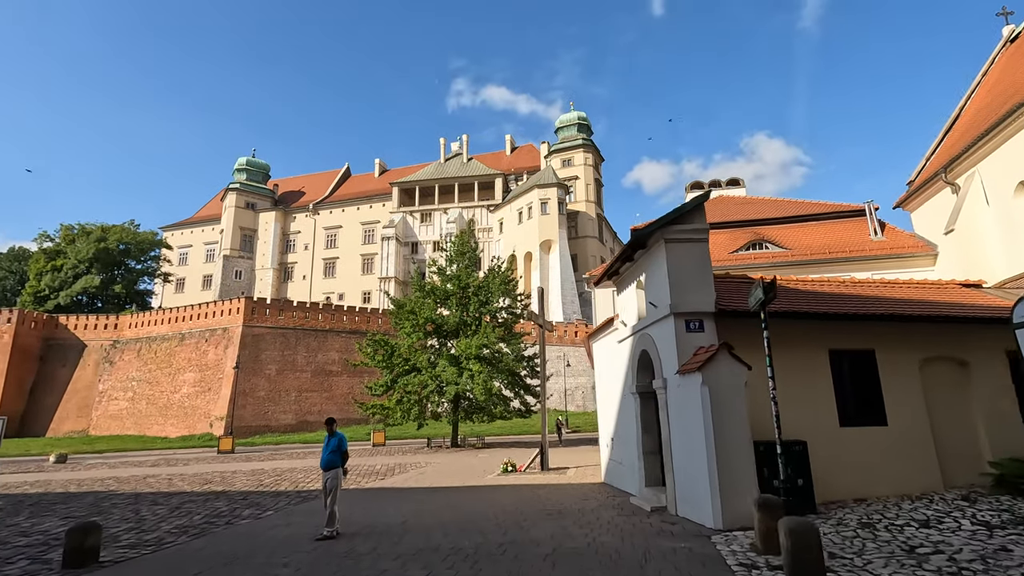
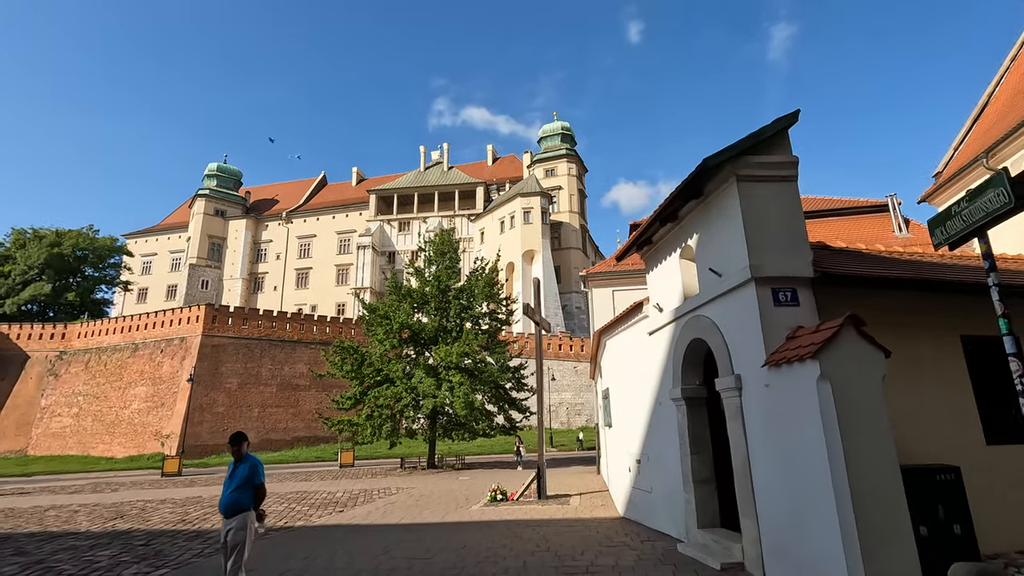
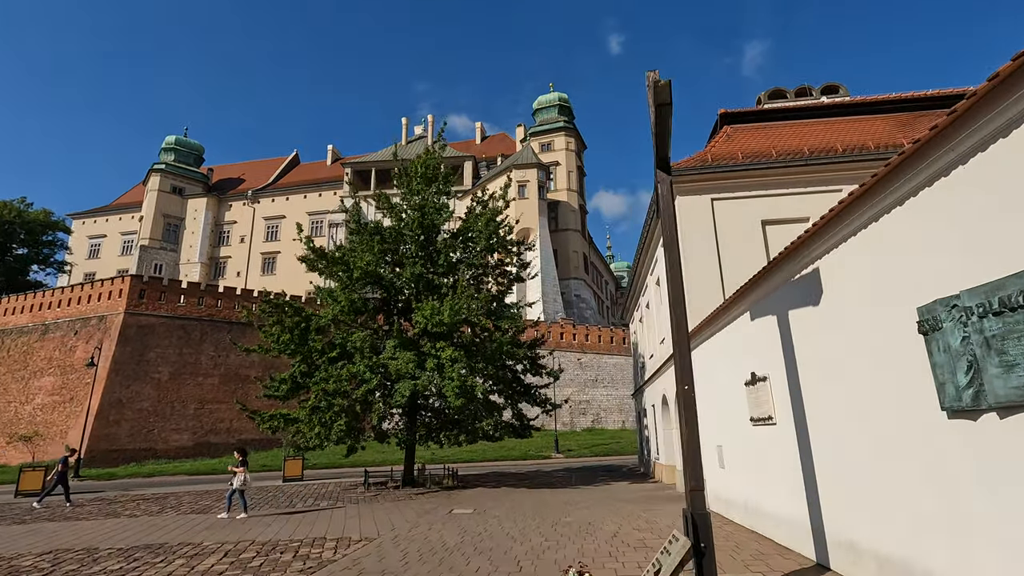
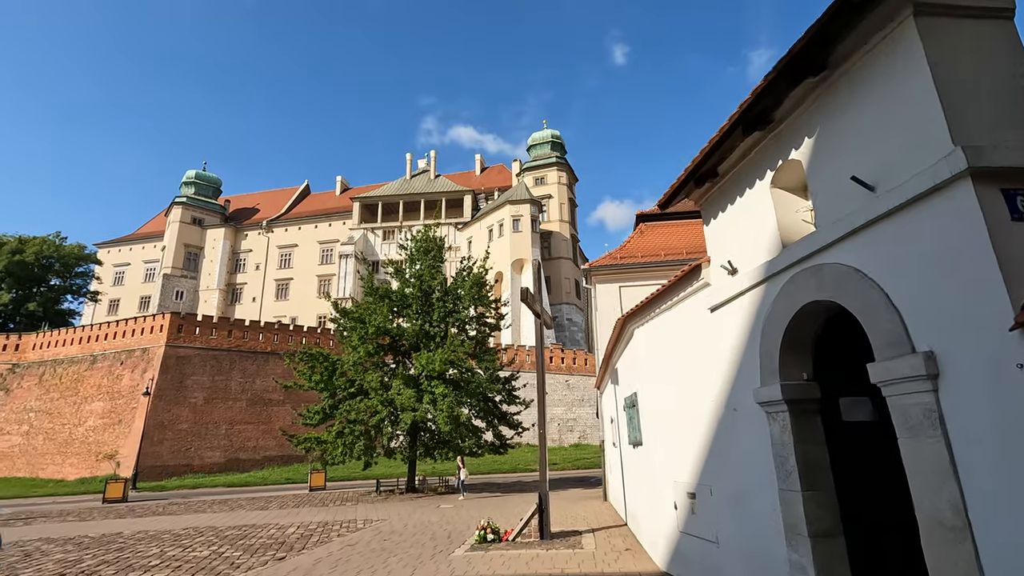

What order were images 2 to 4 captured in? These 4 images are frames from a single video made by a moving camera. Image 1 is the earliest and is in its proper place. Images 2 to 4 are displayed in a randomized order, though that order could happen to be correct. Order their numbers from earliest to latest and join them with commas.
2, 4, 3
